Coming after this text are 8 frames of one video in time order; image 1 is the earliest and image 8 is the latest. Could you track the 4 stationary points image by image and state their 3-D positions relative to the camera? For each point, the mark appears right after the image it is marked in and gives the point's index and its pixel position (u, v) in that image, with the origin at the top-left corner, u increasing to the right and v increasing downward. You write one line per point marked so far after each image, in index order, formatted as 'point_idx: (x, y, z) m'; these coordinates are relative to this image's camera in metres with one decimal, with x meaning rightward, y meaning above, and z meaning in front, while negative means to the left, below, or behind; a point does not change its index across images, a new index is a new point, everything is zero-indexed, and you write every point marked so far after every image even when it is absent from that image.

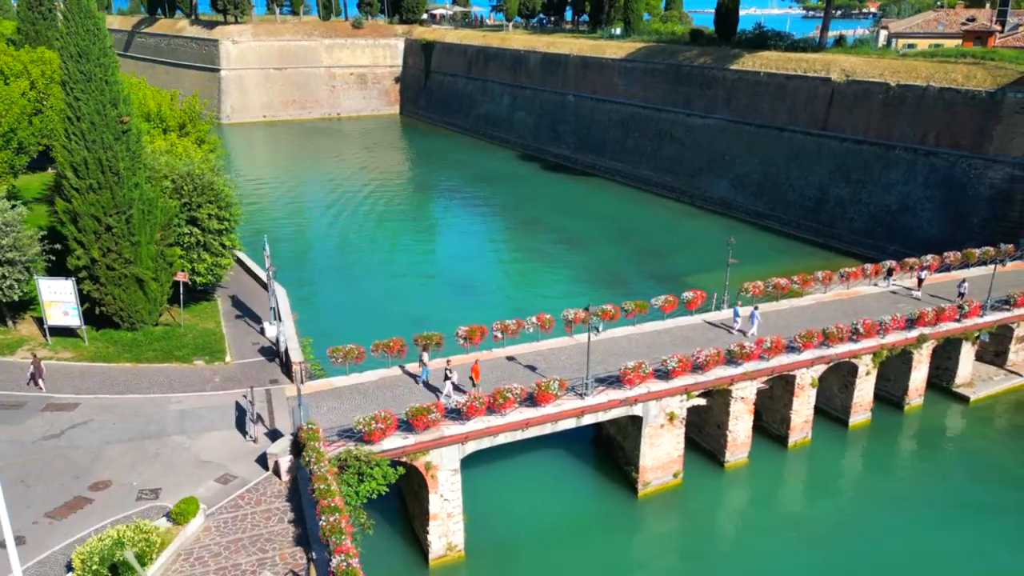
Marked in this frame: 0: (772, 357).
0: (+4.1, -1.1, +14.7) m
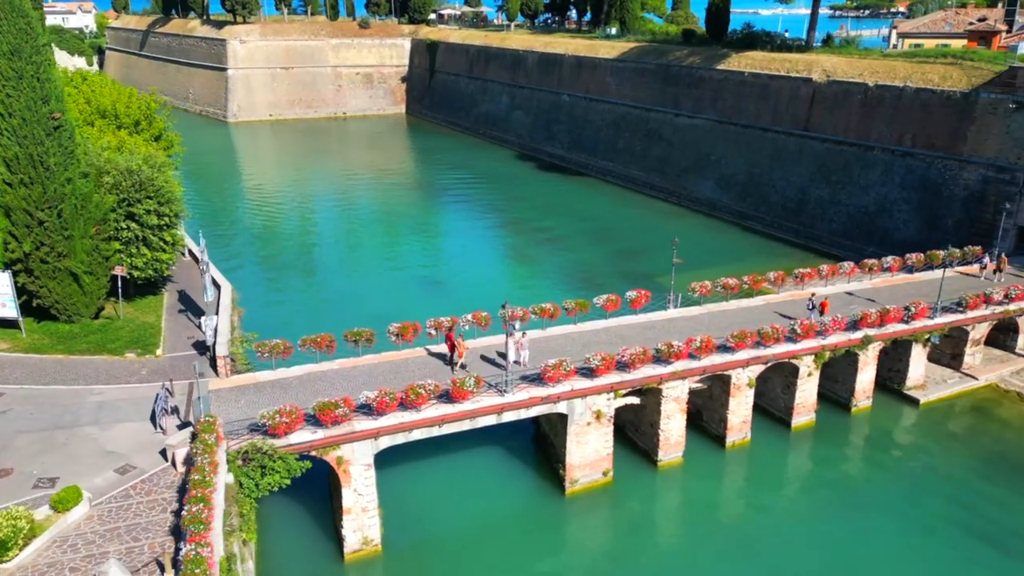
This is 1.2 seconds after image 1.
0: (+3.0, -1.1, +14.6) m
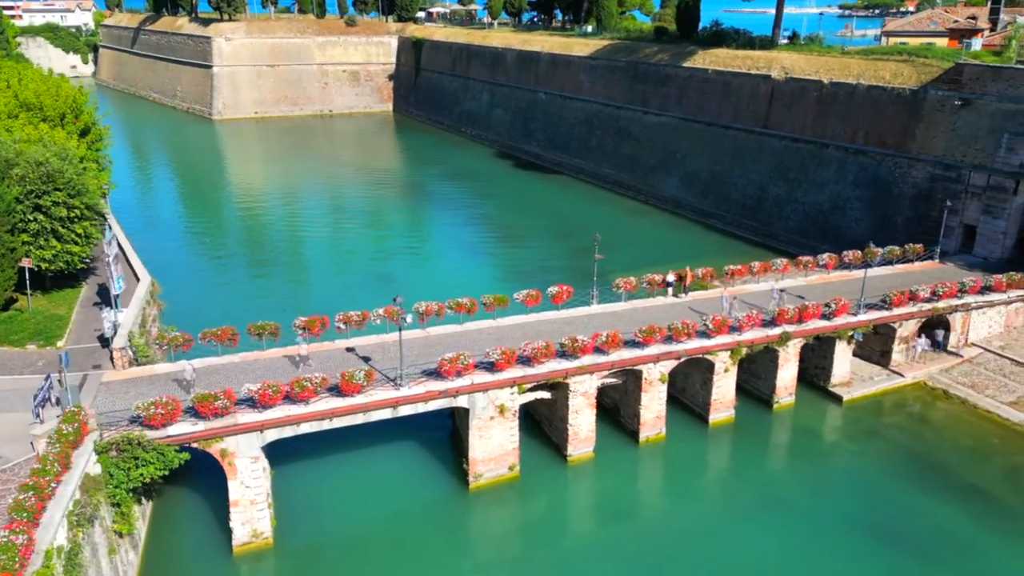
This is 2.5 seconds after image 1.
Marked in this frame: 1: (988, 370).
0: (+1.6, -1.0, +14.6) m
1: (+9.0, -1.5, +17.7) m
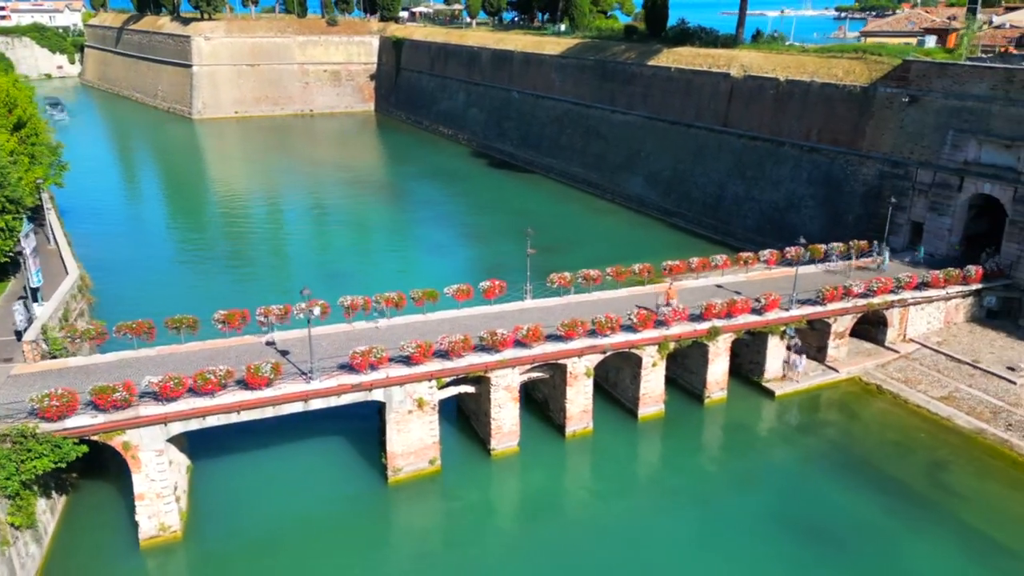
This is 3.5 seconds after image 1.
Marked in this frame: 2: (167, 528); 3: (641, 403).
0: (+0.4, -0.9, +14.5) m
1: (+7.8, -1.5, +17.7) m
2: (-4.6, -3.2, +12.4) m
3: (+2.3, -2.0, +16.3) m
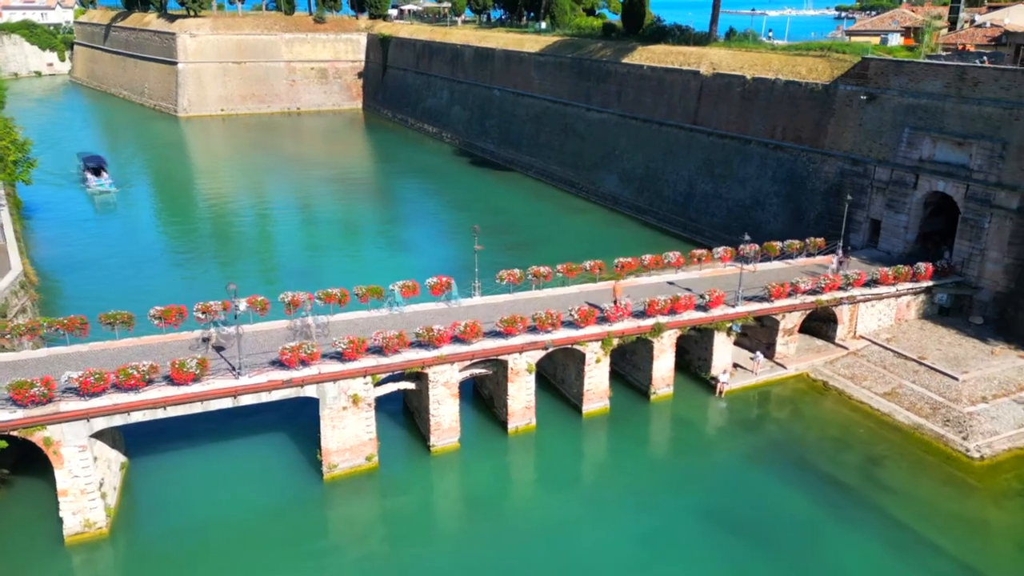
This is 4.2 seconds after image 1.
0: (-0.6, -0.8, +14.6) m
1: (+6.8, -1.4, +17.8) m
2: (-5.6, -3.1, +12.4) m
3: (+1.3, -2.0, +16.4) m
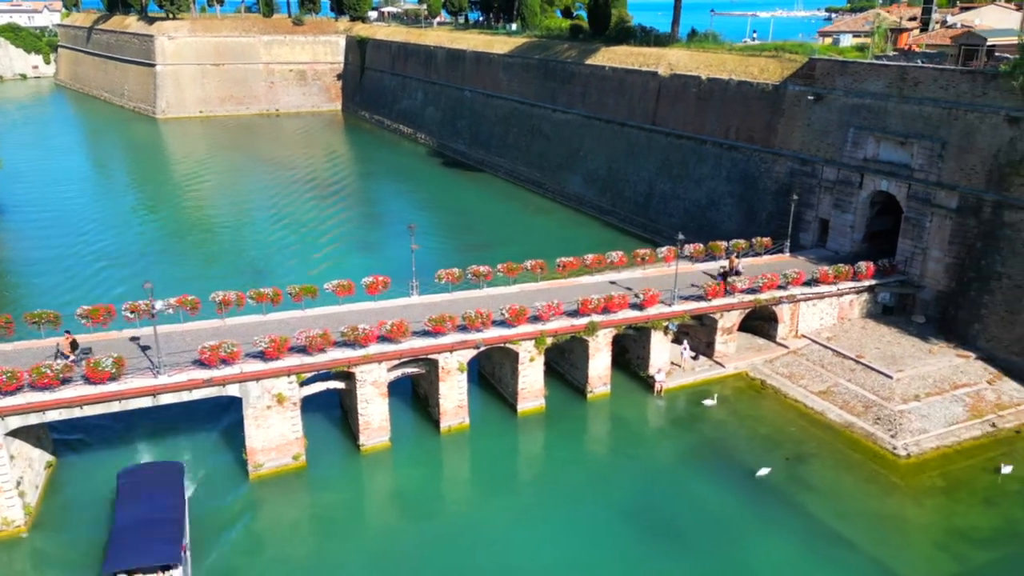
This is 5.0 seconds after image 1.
0: (-1.7, -0.8, +14.6) m
1: (+5.7, -1.4, +17.9) m
2: (-6.7, -3.1, +12.4) m
3: (+0.2, -1.9, +16.4) m
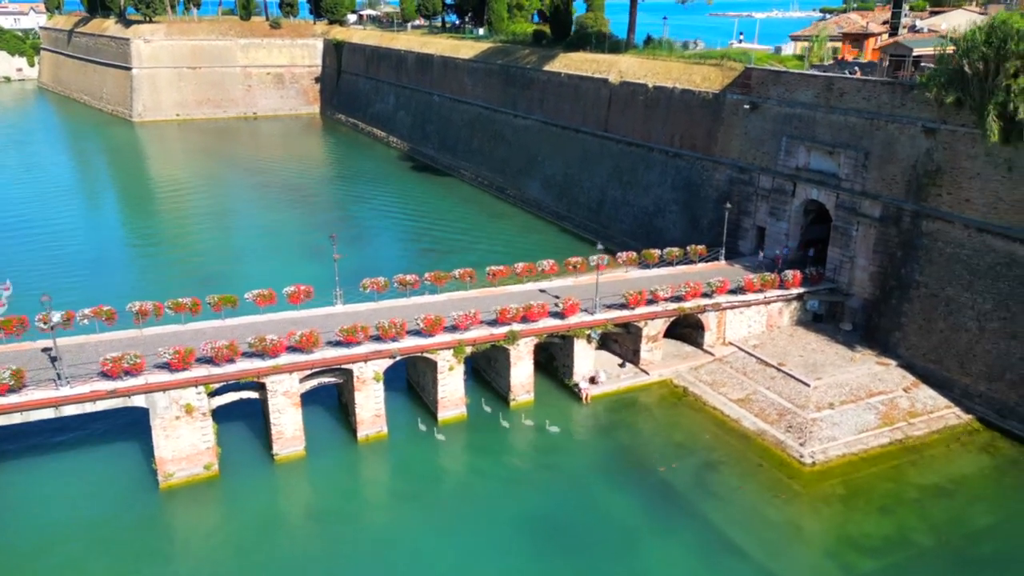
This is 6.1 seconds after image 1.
0: (-3.1, -1.0, +14.7) m
1: (+4.3, -1.6, +18.0) m
2: (-8.1, -3.3, +12.5) m
3: (-1.3, -2.1, +16.6) m
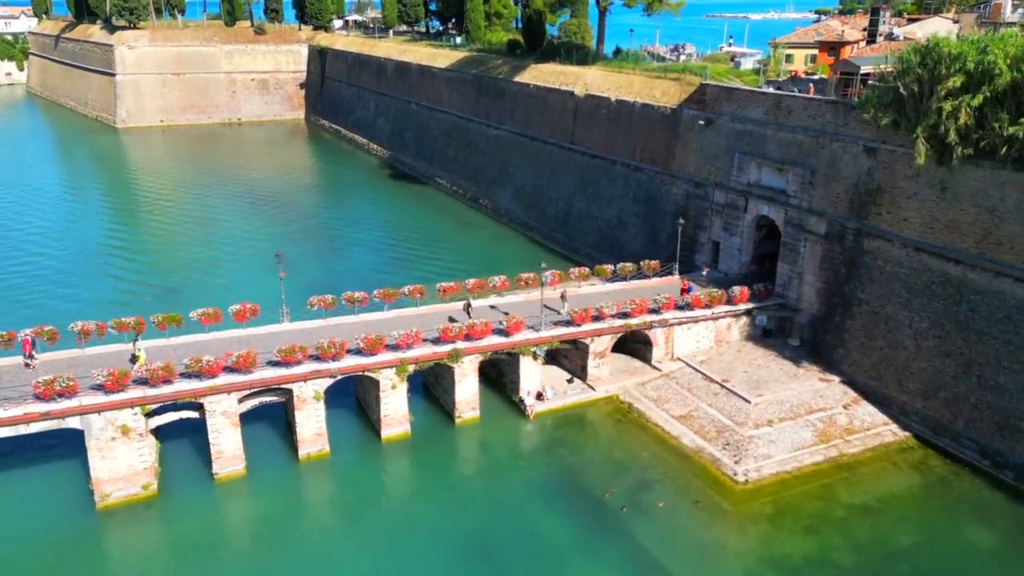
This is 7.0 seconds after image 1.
0: (-4.2, -1.3, +14.9) m
1: (+3.2, -1.9, +18.2) m
2: (-9.1, -3.6, +12.6) m
3: (-2.3, -2.4, +16.7) m
